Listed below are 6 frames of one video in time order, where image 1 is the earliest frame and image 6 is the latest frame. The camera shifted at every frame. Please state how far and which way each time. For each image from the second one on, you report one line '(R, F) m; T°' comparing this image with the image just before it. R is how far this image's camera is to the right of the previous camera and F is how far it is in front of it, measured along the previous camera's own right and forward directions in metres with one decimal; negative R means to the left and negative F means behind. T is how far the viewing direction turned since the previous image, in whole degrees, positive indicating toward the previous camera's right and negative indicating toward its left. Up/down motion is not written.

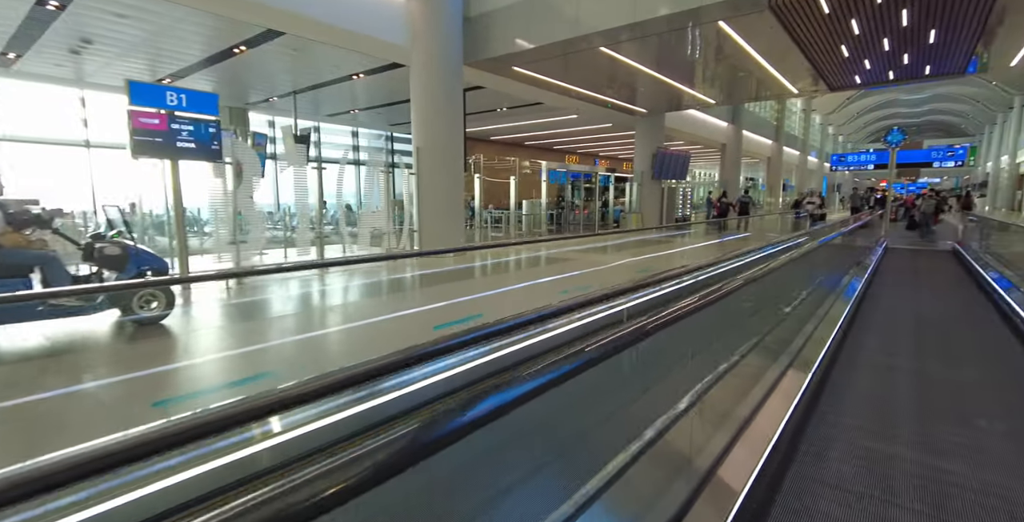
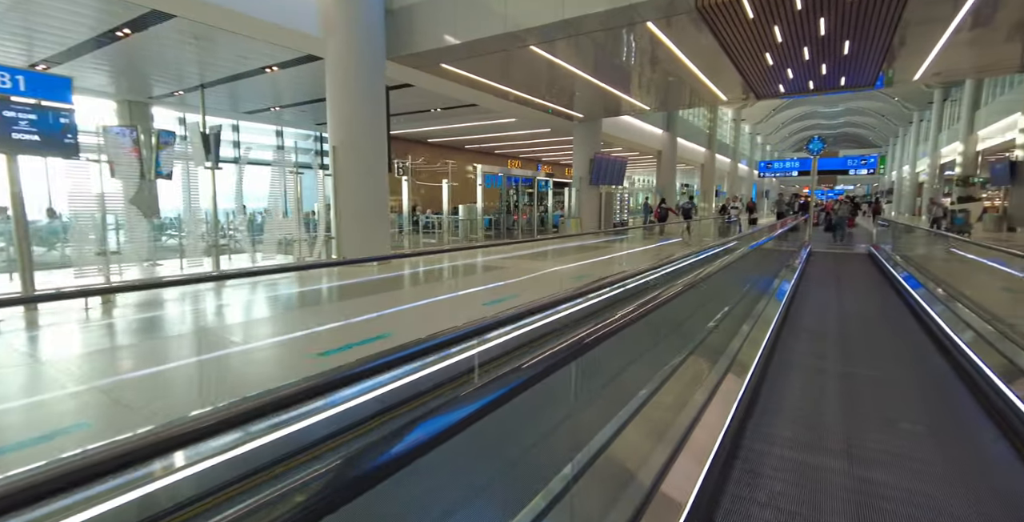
(+0.3, +0.3) m; +6°
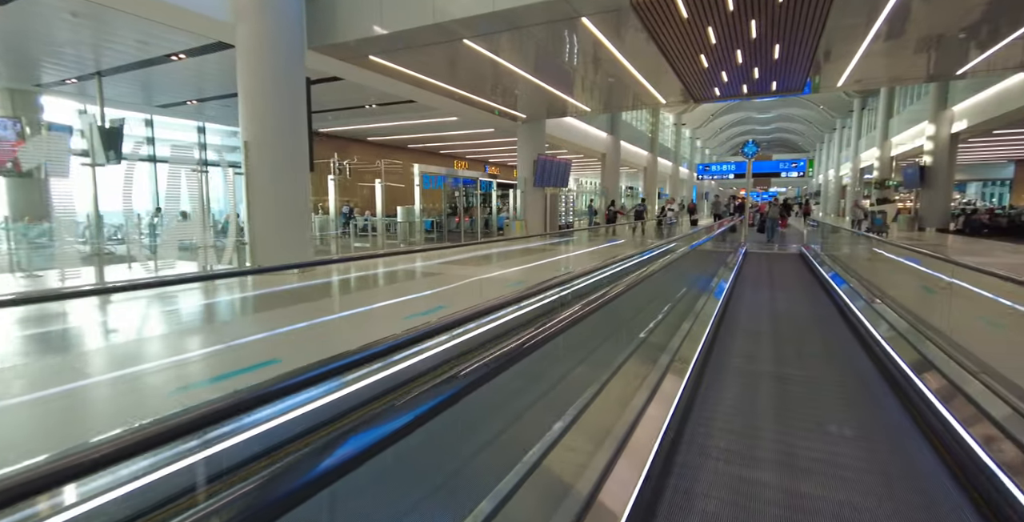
(+0.2, +0.3) m; +6°
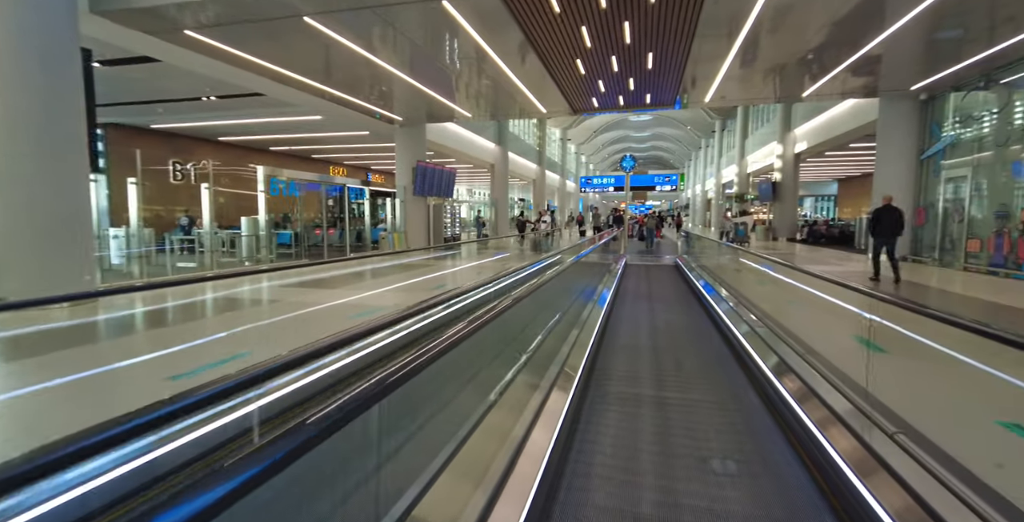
(+0.4, +0.6) m; +13°
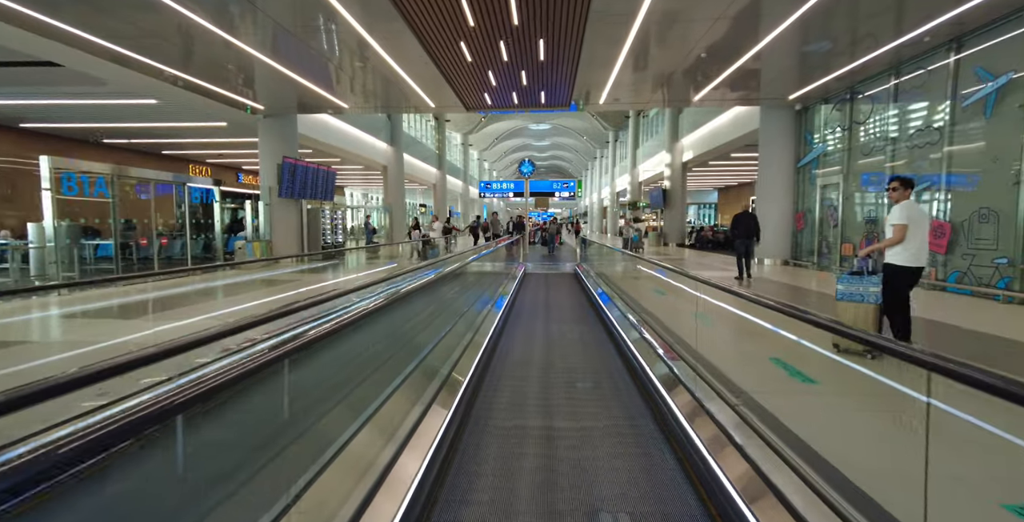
(+0.3, +0.6) m; +12°
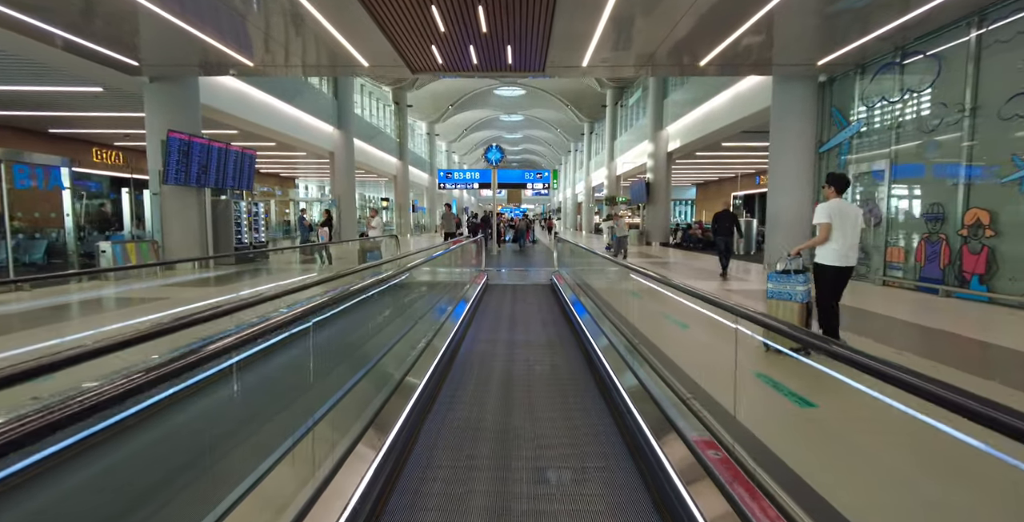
(+0.1, +1.3) m; +4°
